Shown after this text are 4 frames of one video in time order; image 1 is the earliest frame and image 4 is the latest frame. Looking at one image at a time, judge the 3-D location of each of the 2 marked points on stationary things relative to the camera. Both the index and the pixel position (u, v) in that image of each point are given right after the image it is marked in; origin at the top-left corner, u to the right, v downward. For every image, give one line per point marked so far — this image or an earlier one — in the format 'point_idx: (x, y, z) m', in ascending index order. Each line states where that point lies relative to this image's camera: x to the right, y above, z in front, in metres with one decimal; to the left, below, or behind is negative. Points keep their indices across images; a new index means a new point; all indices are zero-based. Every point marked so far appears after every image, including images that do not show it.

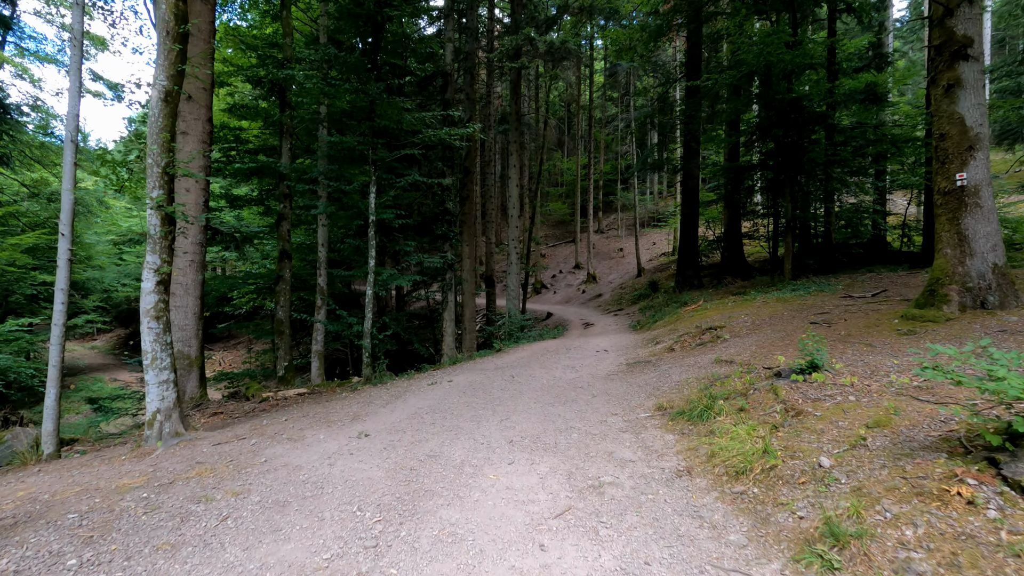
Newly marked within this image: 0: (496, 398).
0: (-0.2, -1.3, +6.5) m
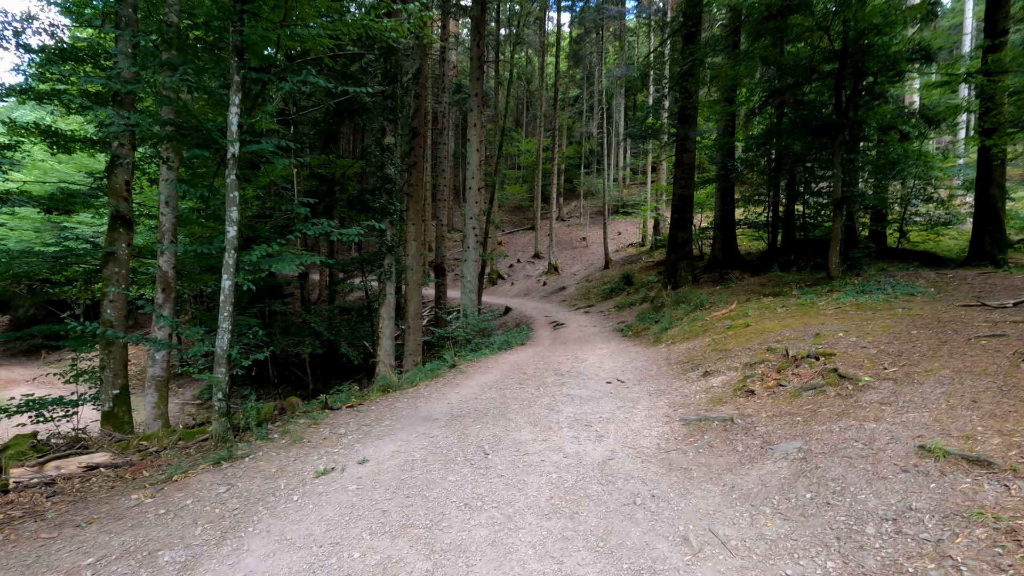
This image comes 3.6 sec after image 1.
0: (-0.3, -1.3, +2.7) m
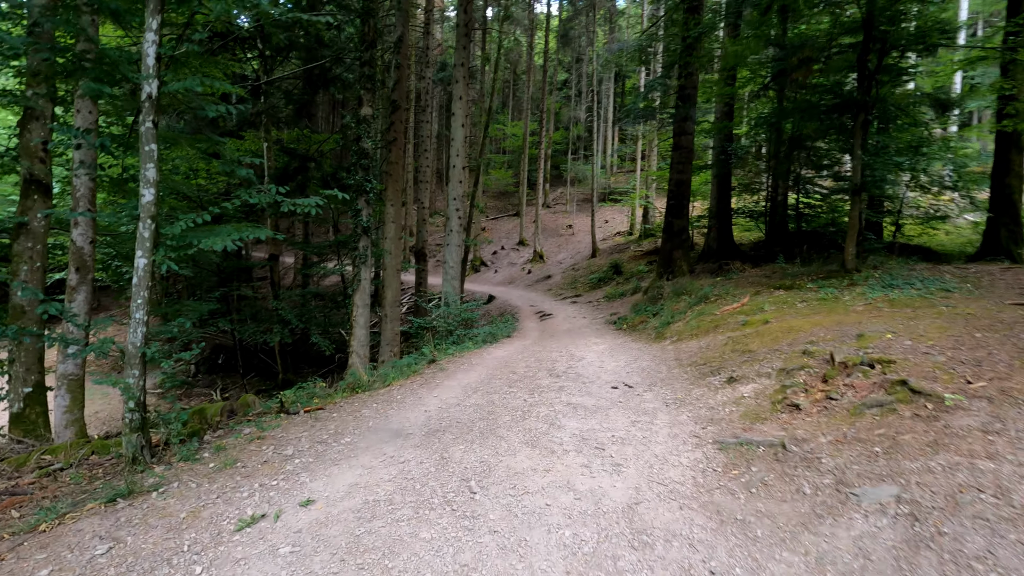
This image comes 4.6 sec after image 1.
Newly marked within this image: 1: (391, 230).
0: (-0.3, -1.3, +1.7) m
1: (-2.4, +1.2, +10.8) m
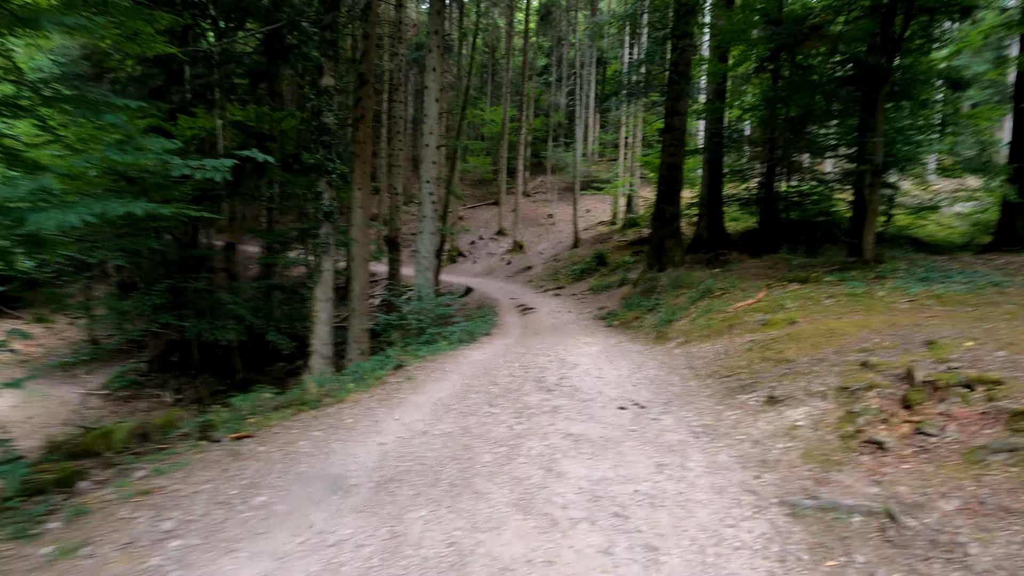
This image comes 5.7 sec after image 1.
0: (-0.3, -1.3, +0.5) m
1: (-2.8, +1.3, +9.5) m
